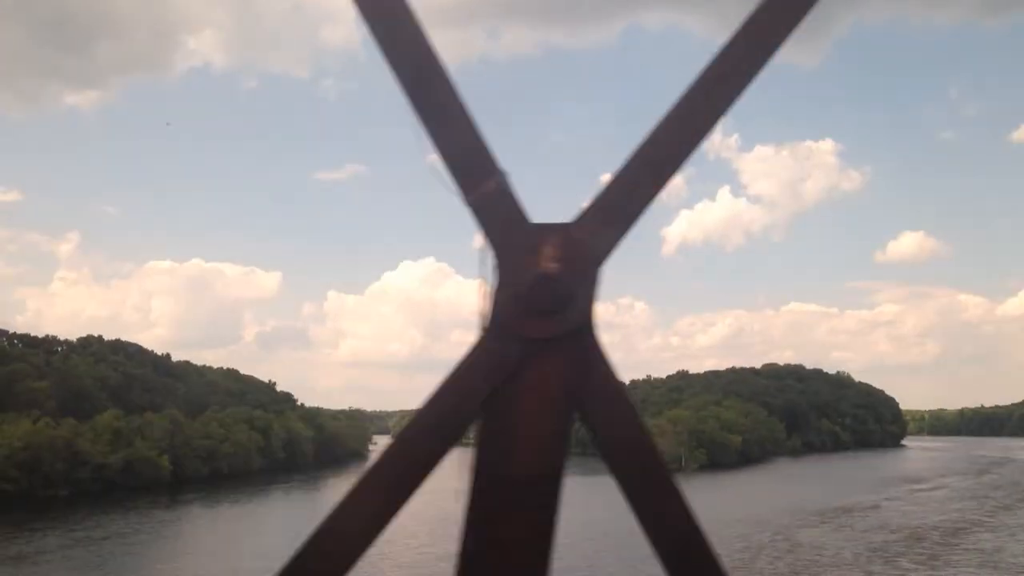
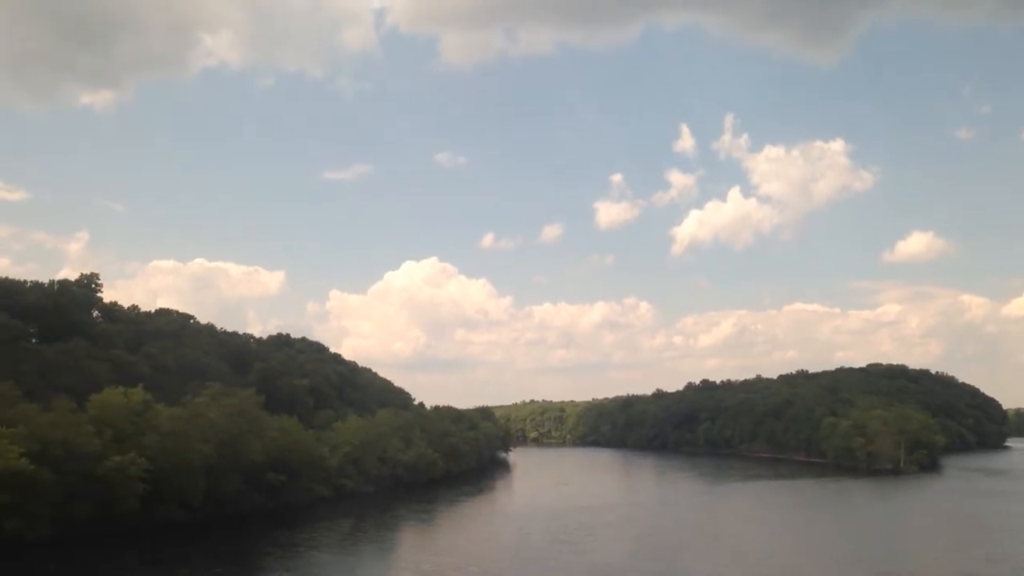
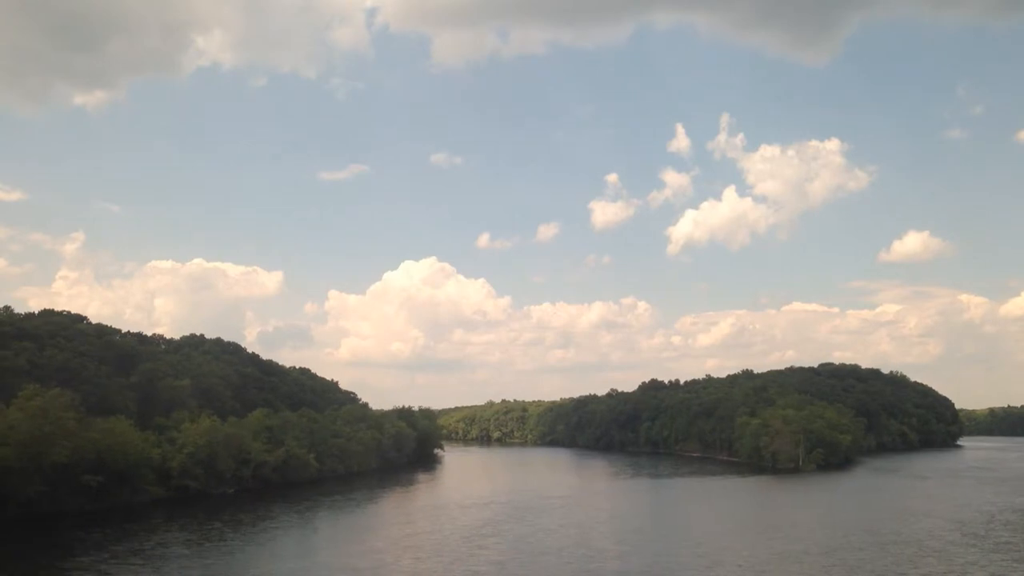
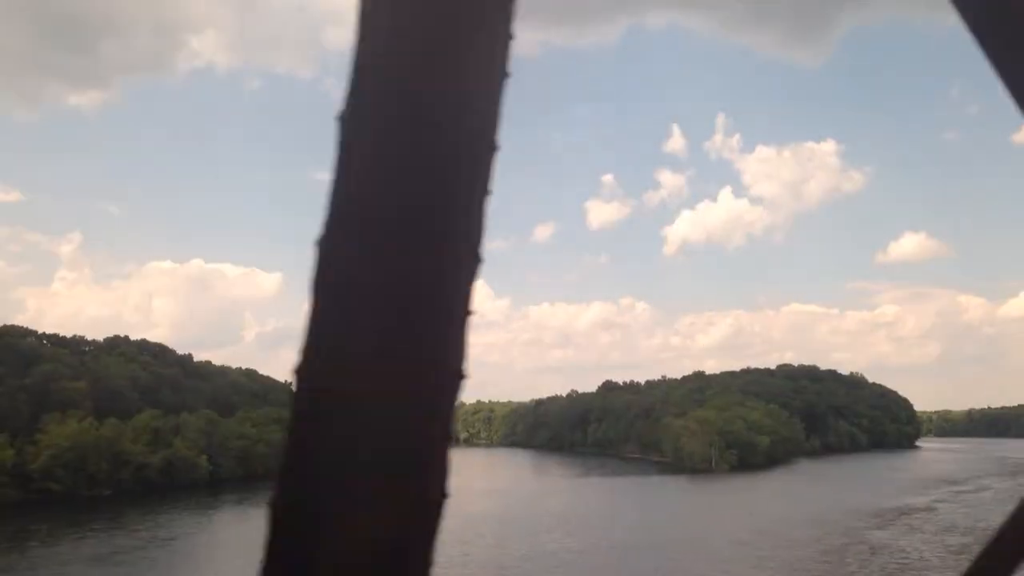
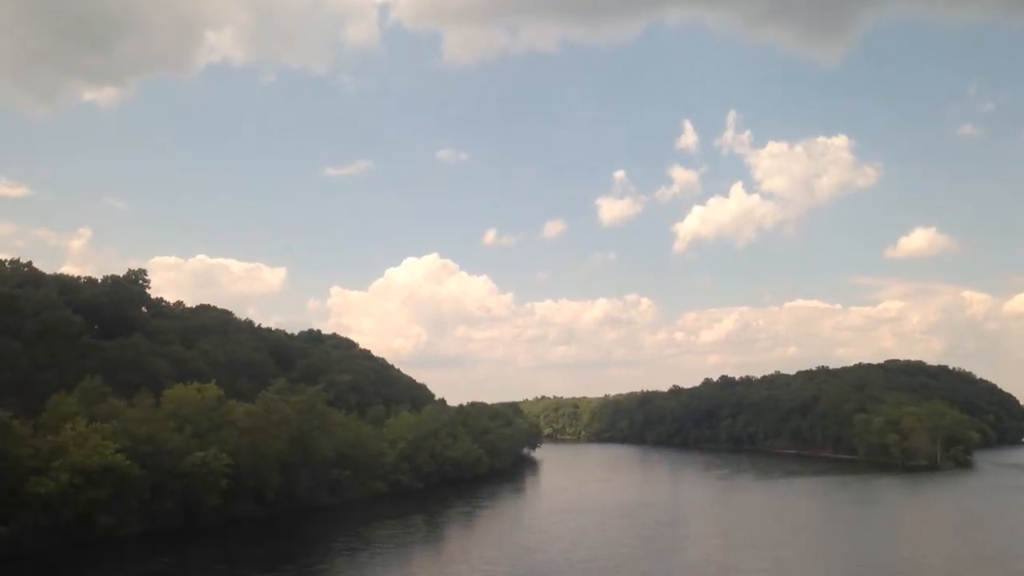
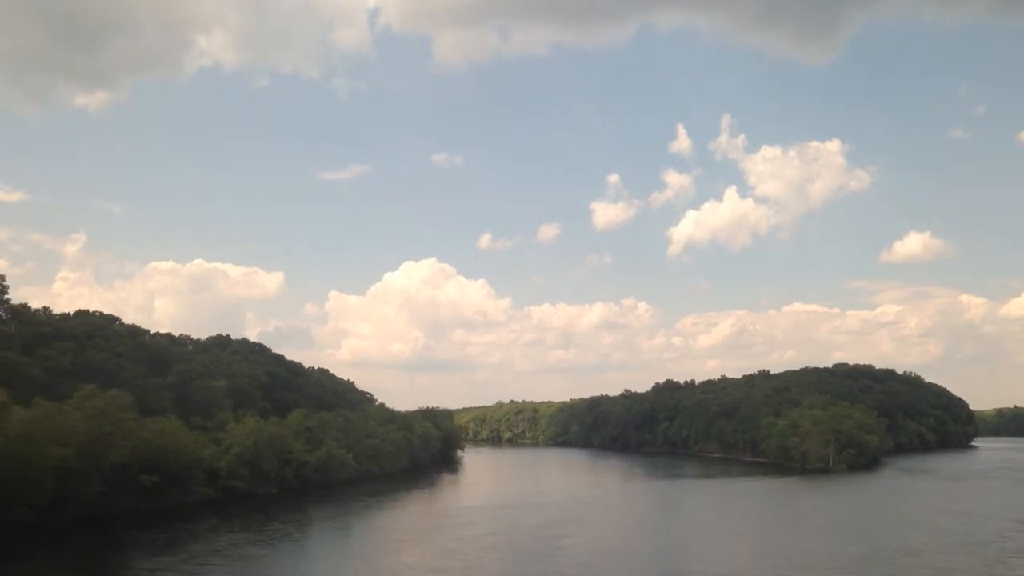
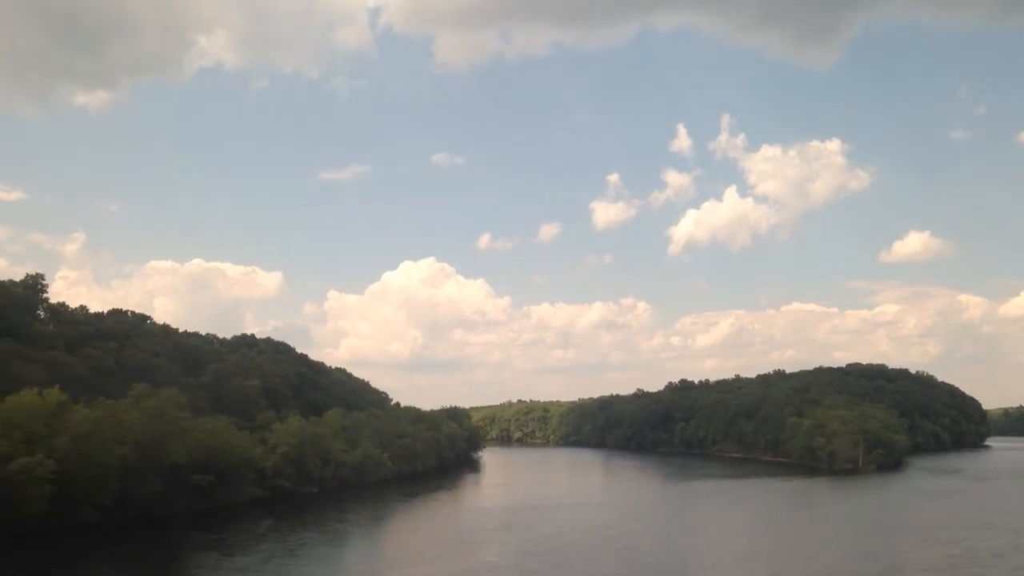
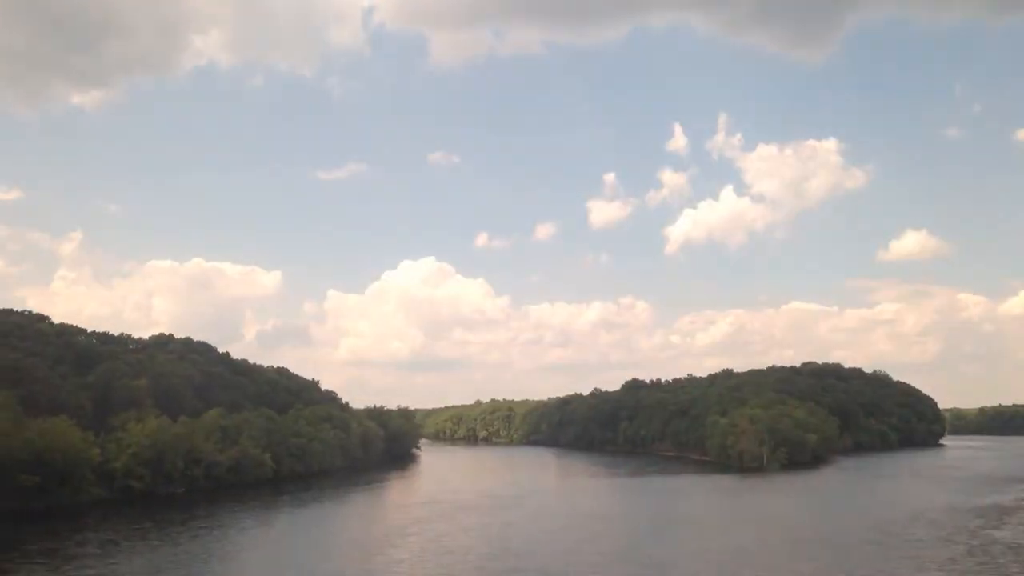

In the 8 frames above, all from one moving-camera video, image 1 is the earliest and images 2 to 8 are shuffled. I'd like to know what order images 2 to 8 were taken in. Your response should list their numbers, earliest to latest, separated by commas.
4, 8, 3, 6, 7, 2, 5
